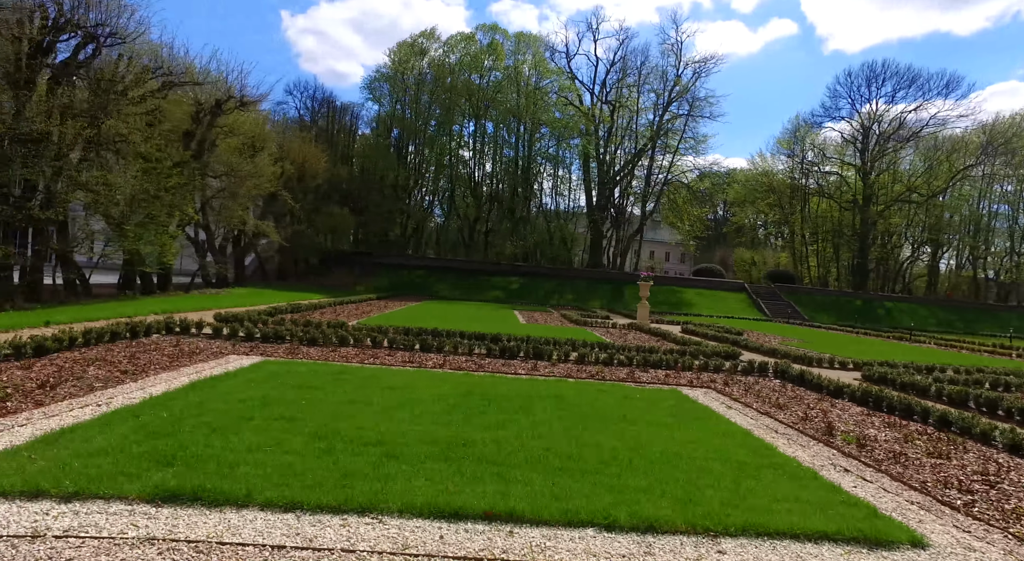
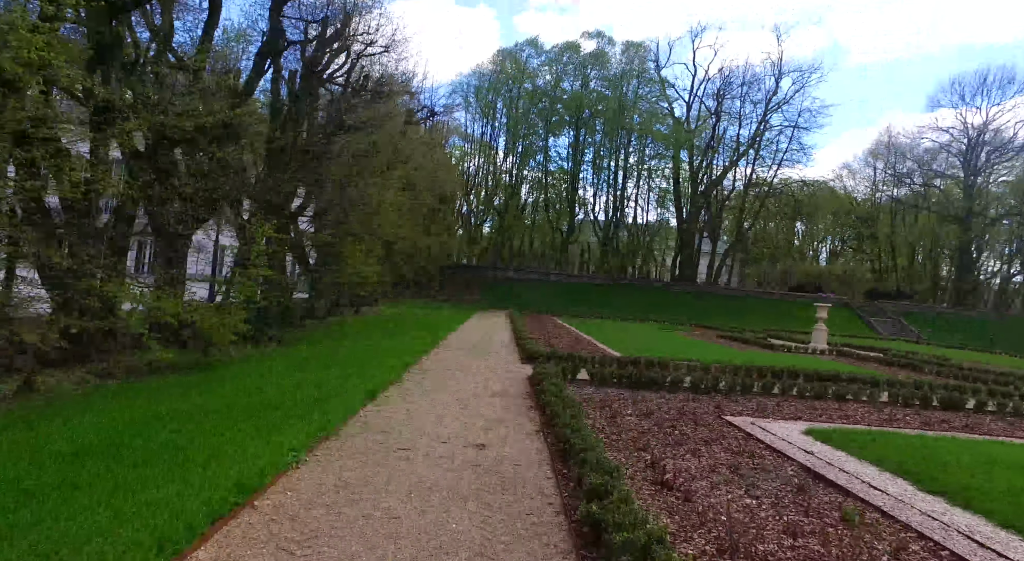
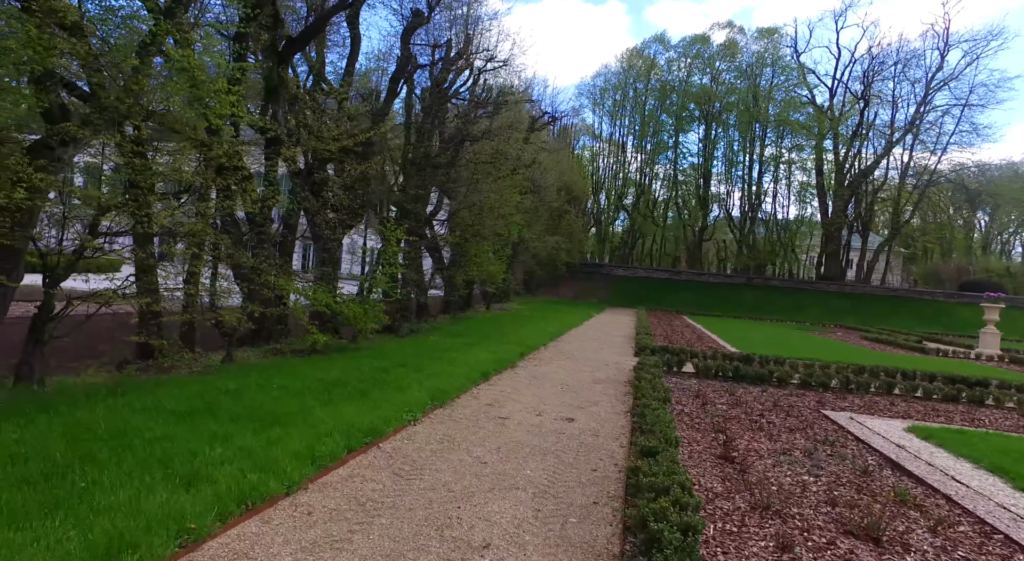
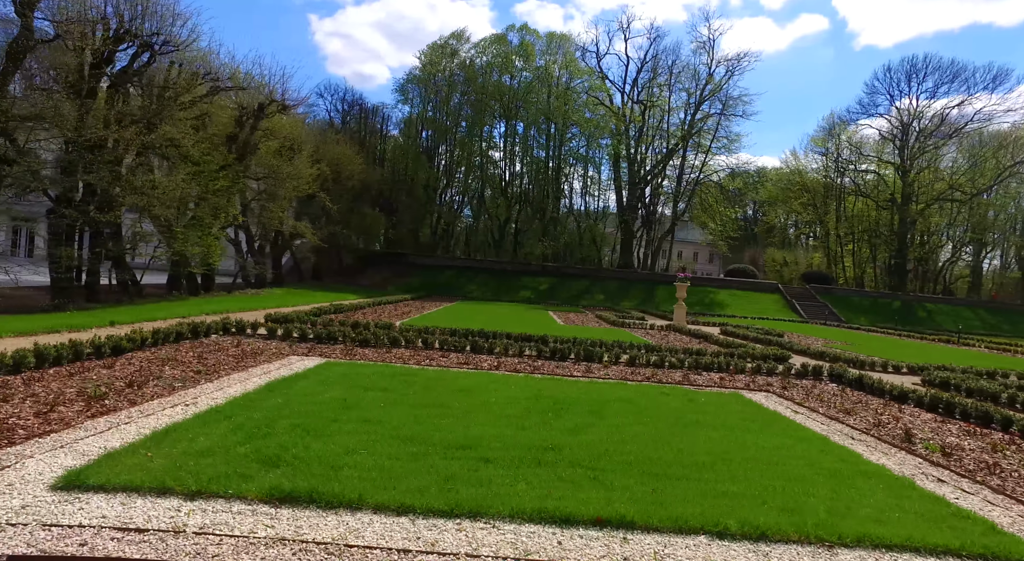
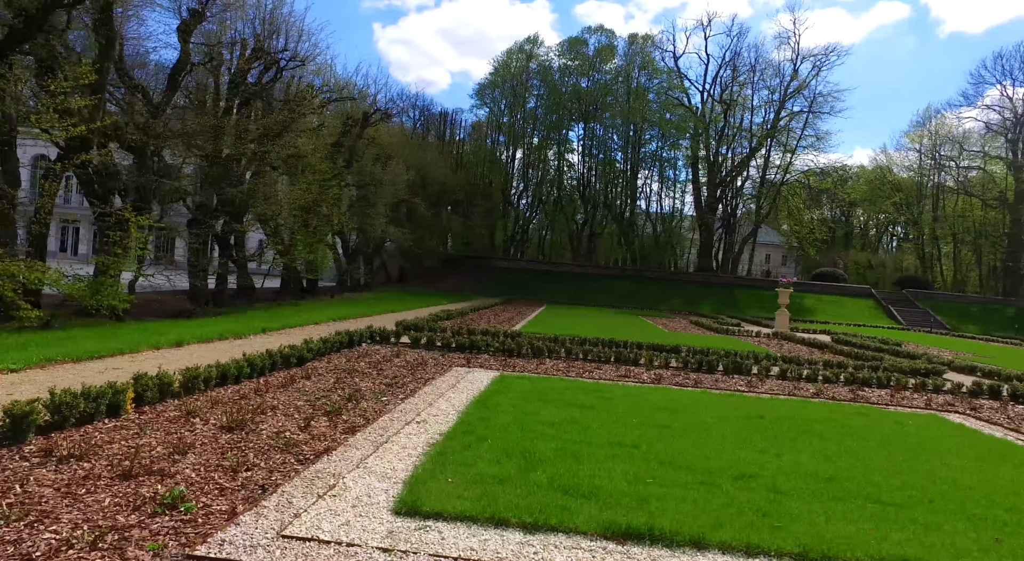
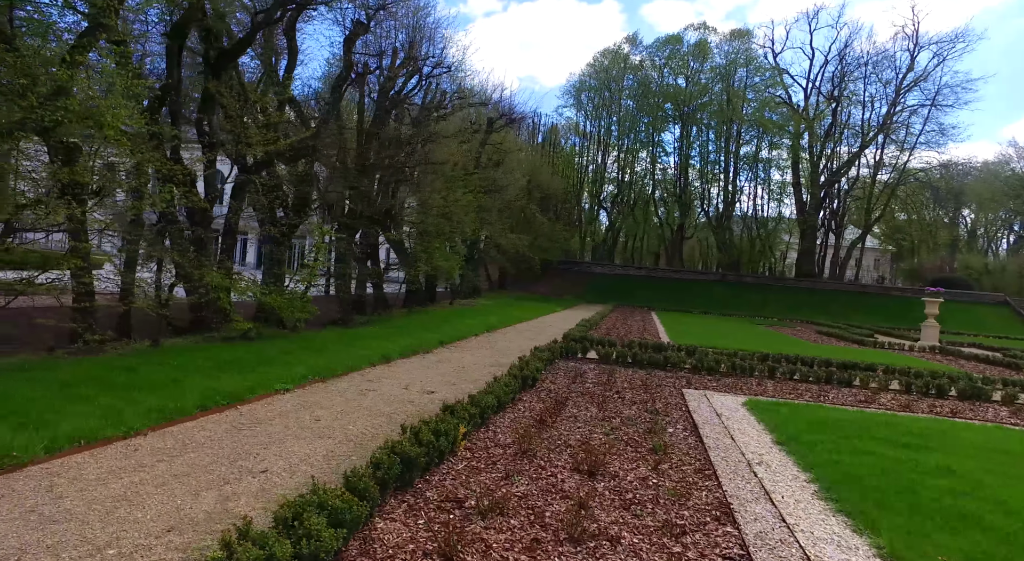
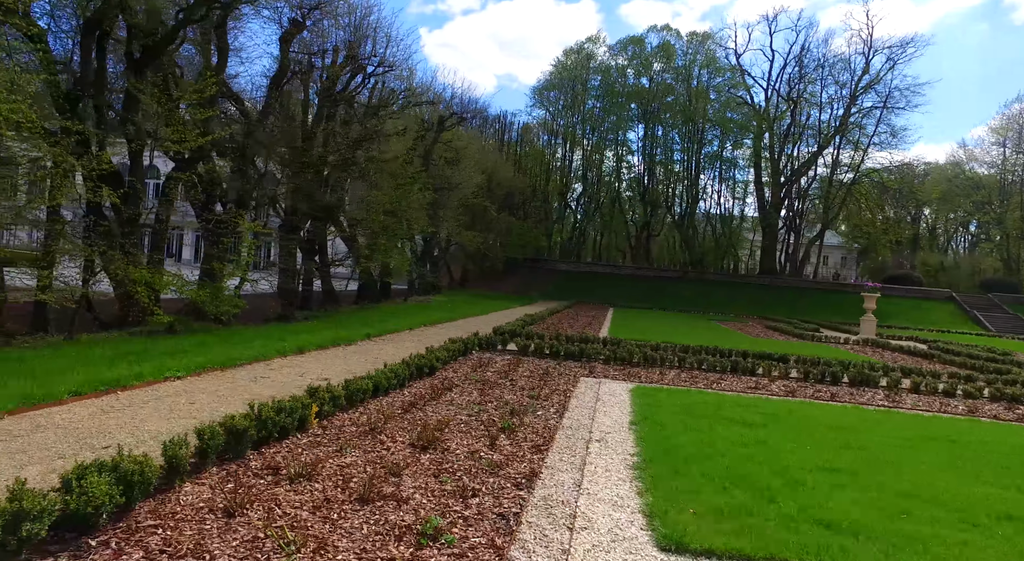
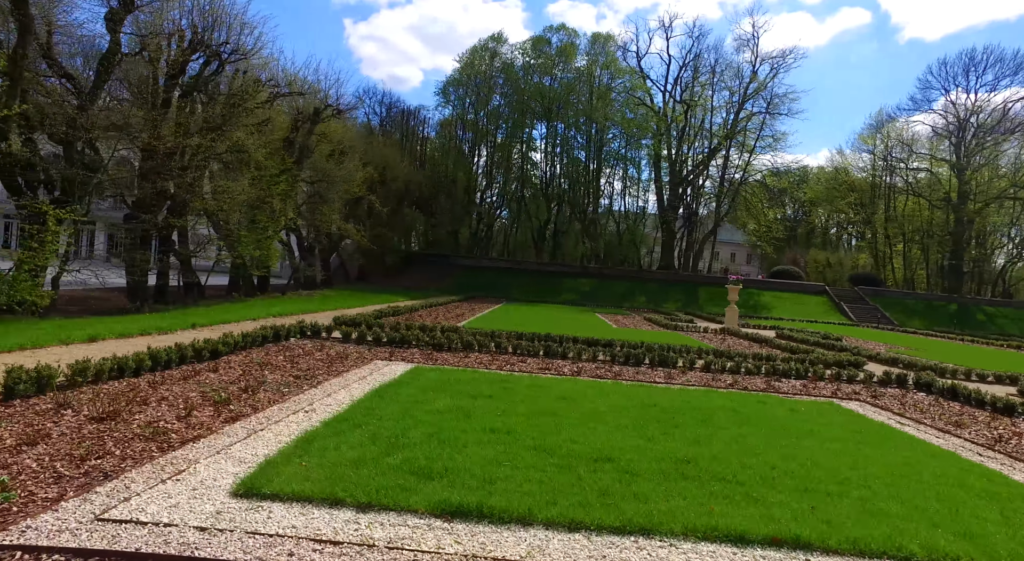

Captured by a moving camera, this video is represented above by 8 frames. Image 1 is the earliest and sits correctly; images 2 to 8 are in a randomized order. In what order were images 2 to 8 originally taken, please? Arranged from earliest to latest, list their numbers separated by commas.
4, 8, 5, 7, 6, 3, 2
